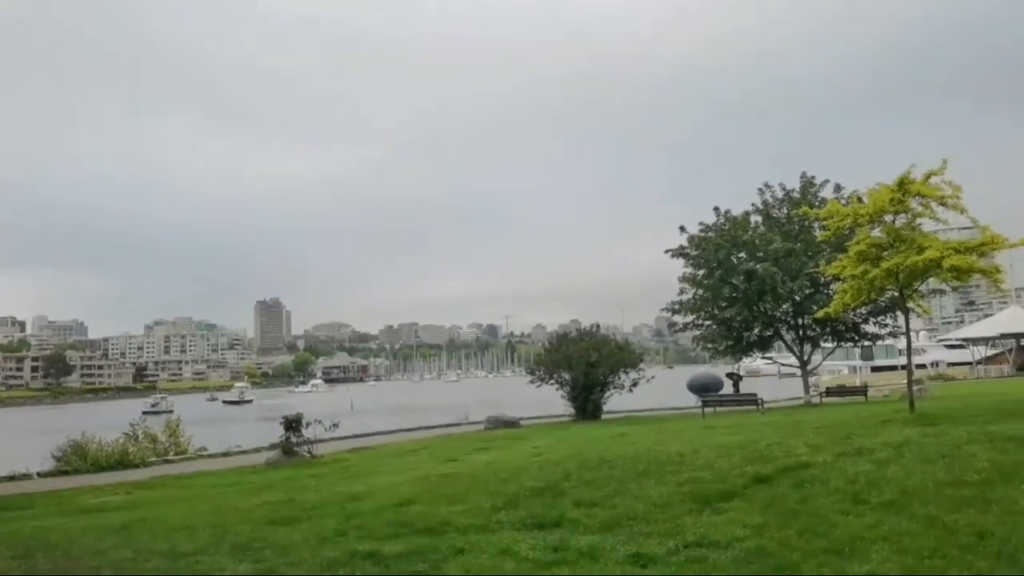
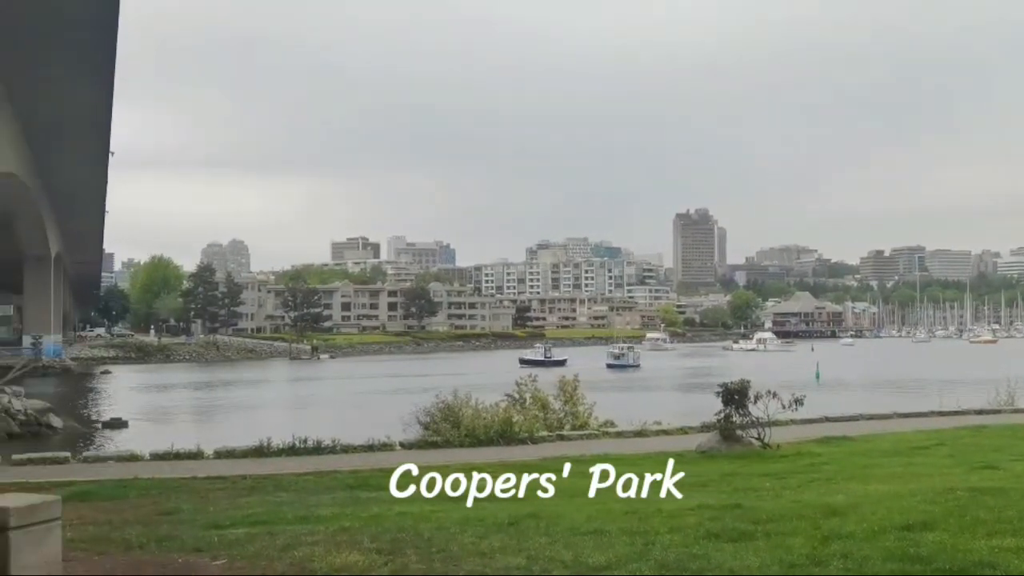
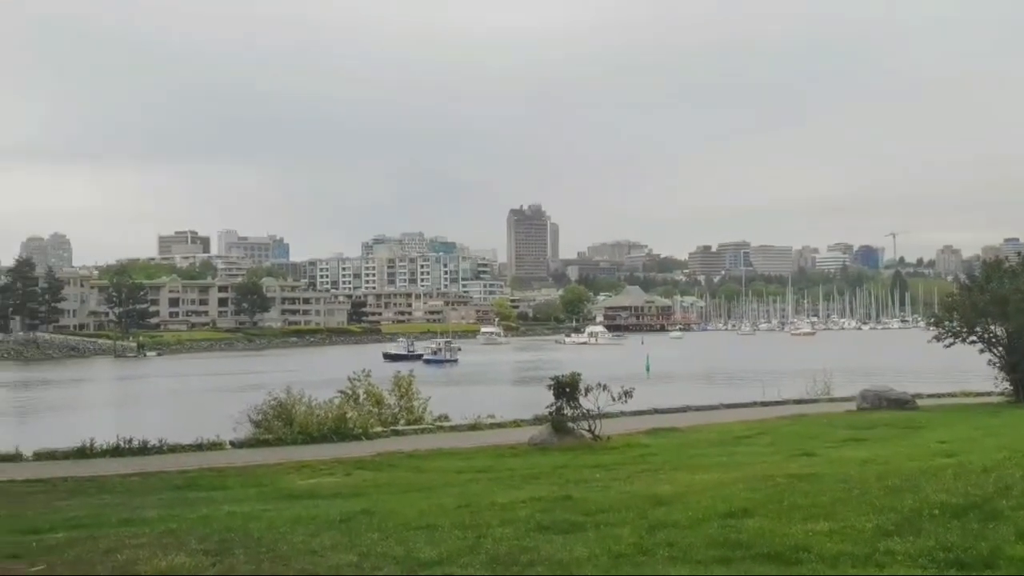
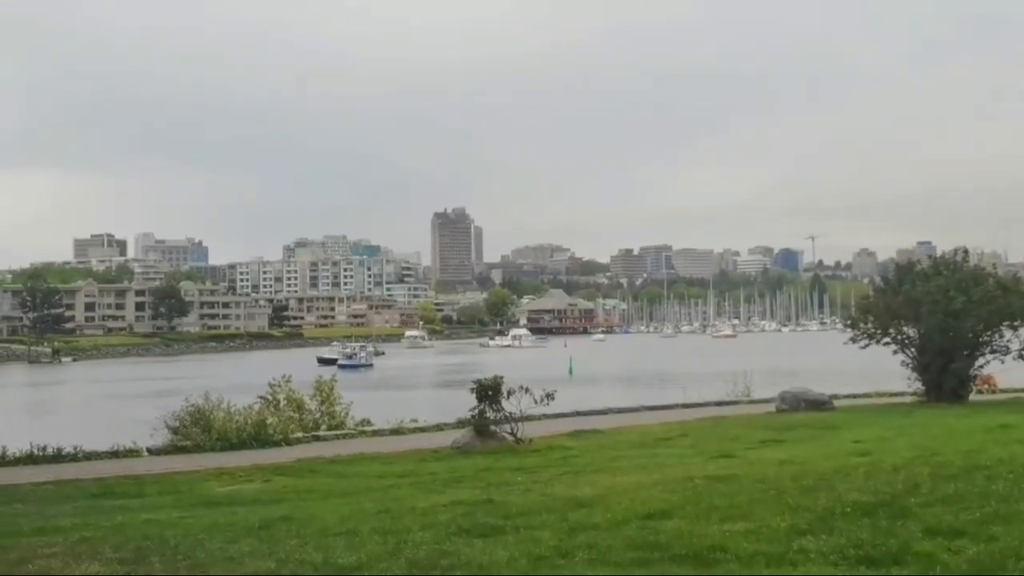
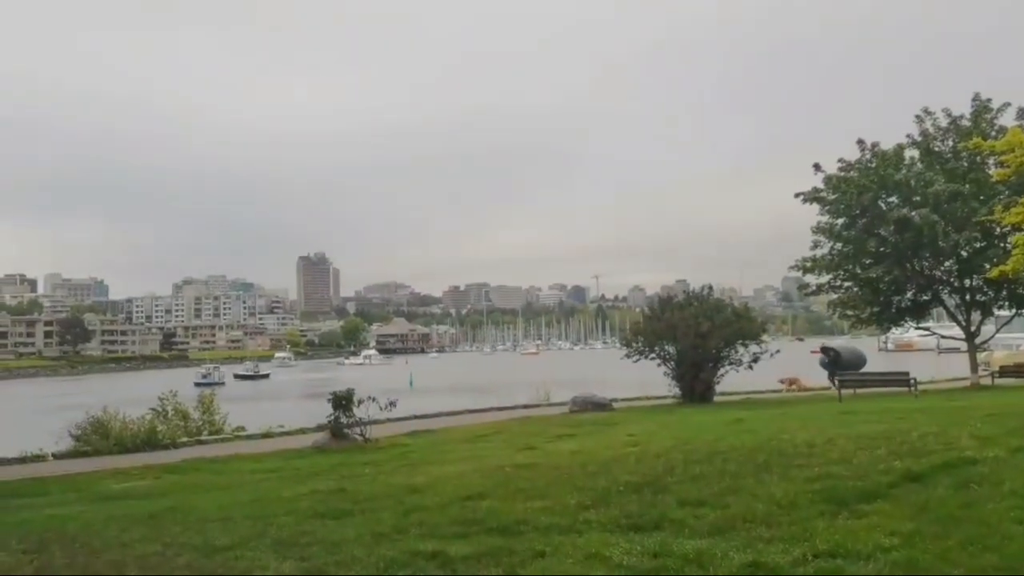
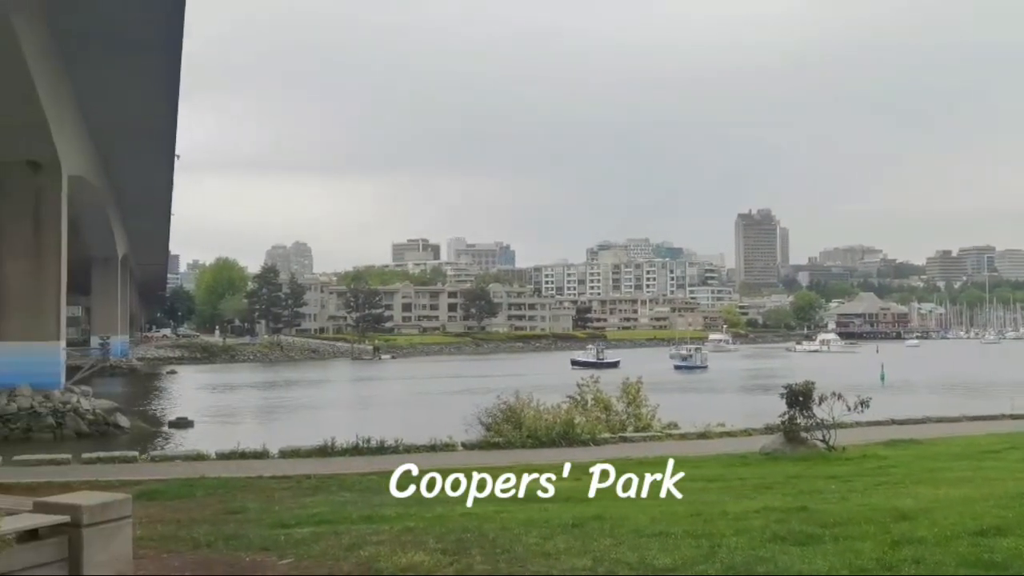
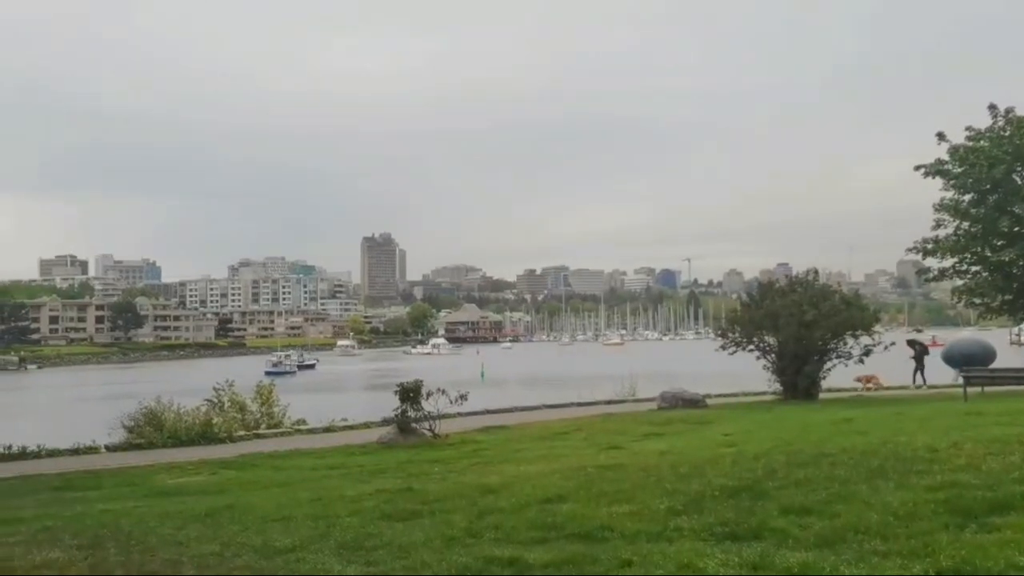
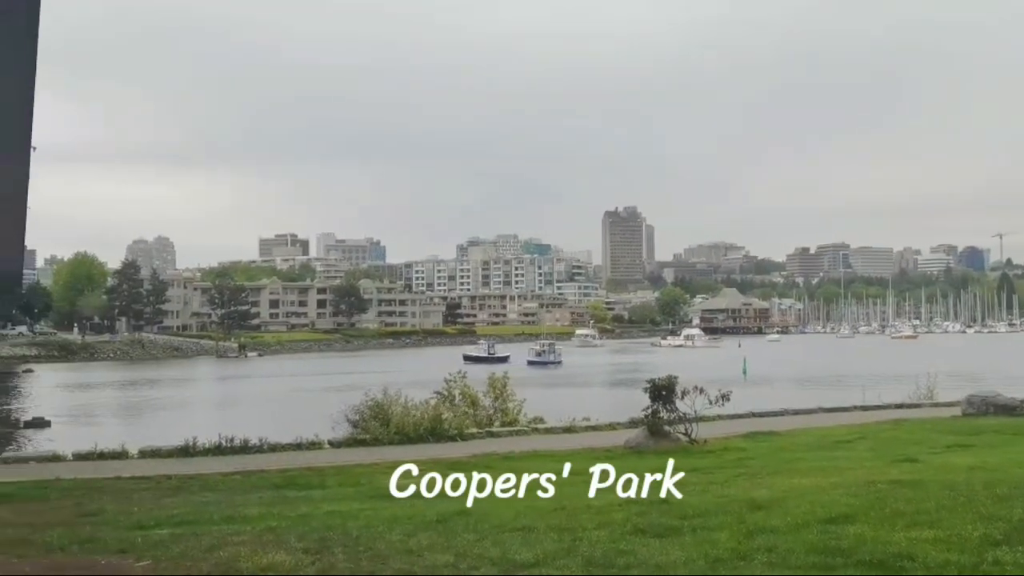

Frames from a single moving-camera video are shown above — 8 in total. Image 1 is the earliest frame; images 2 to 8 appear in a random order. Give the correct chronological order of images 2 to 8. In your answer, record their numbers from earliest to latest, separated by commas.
5, 7, 4, 3, 8, 2, 6
